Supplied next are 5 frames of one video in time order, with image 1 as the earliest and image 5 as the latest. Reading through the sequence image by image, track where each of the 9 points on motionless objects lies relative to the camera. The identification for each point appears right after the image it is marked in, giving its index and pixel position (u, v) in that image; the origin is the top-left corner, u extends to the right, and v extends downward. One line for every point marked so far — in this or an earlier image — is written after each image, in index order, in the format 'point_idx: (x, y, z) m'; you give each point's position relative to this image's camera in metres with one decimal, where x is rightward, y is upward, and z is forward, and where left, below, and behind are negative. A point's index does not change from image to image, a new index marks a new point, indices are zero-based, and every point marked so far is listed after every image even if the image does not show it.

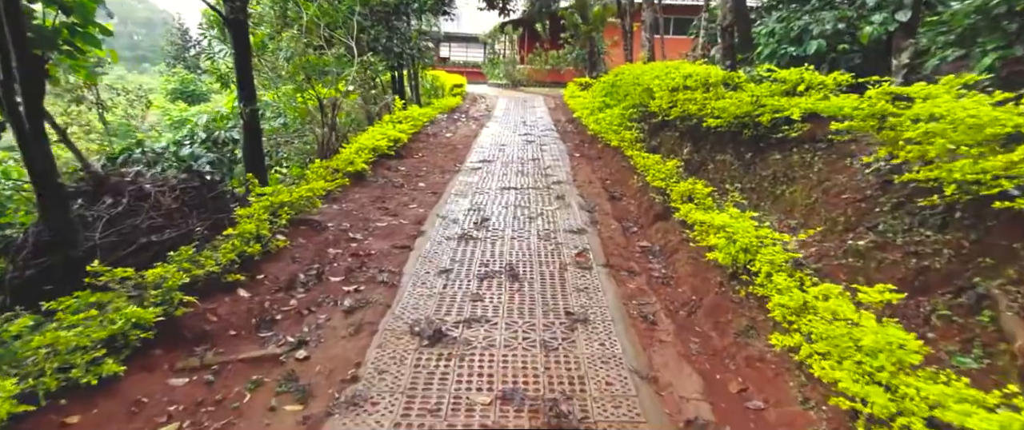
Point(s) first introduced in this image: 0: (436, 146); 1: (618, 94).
0: (-1.1, +0.9, +7.2) m
1: (+1.5, +1.7, +7.2) m
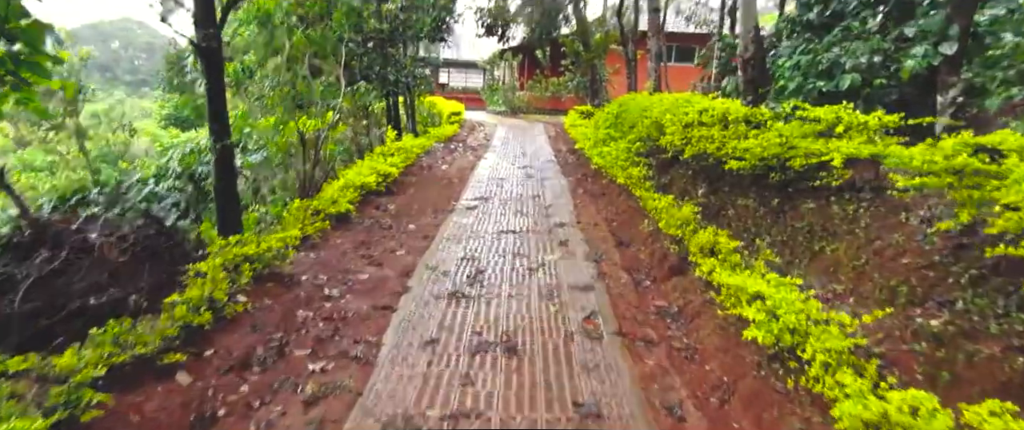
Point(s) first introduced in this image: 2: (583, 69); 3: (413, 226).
0: (-1.1, +0.4, +6.7) m
1: (+1.5, +1.2, +6.8) m
2: (+1.8, +3.7, +12.8) m
3: (-0.9, -0.1, +4.9) m
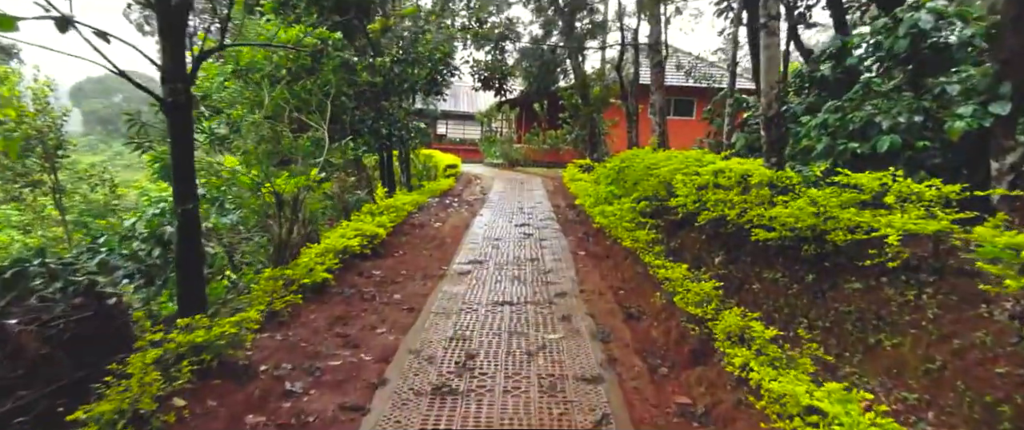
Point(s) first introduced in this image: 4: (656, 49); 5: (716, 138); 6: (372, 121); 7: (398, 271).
0: (-1.1, -0.3, +6.3) m
1: (+1.4, +0.4, +6.5) m
2: (+1.7, +2.3, +12.7) m
3: (-1.0, -0.7, +4.4) m
4: (+2.0, +2.3, +7.1) m
5: (+2.9, +1.1, +7.1) m
6: (-2.2, +1.5, +8.0) m
7: (-1.1, -0.5, +5.1) m
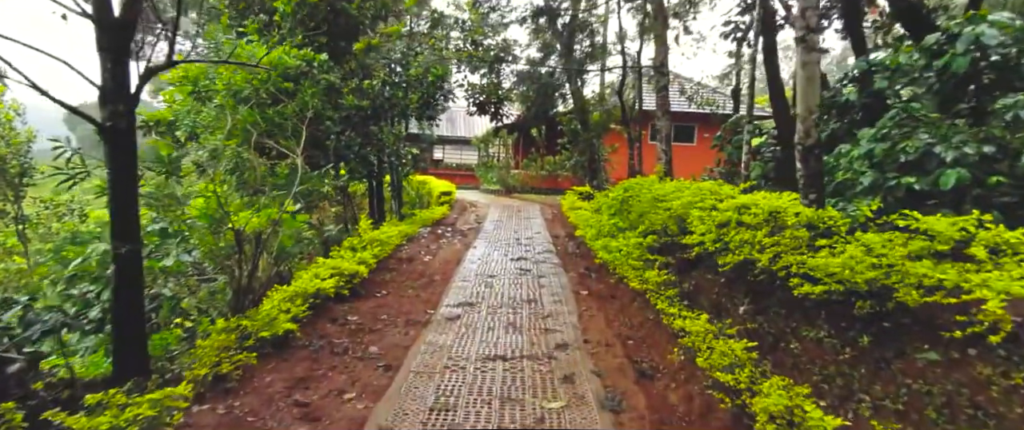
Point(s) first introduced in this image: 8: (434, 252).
0: (-1.2, -0.7, +5.7) m
1: (+1.4, 0.0, +6.0) m
2: (+1.6, +1.6, +12.3) m
3: (-1.0, -1.0, +3.8) m
4: (+1.9, +1.9, +6.7) m
5: (+2.8, +0.6, +6.7) m
6: (-2.2, +1.0, +7.5) m
7: (-1.2, -0.9, +4.5) m
8: (-1.1, -0.5, +7.5) m
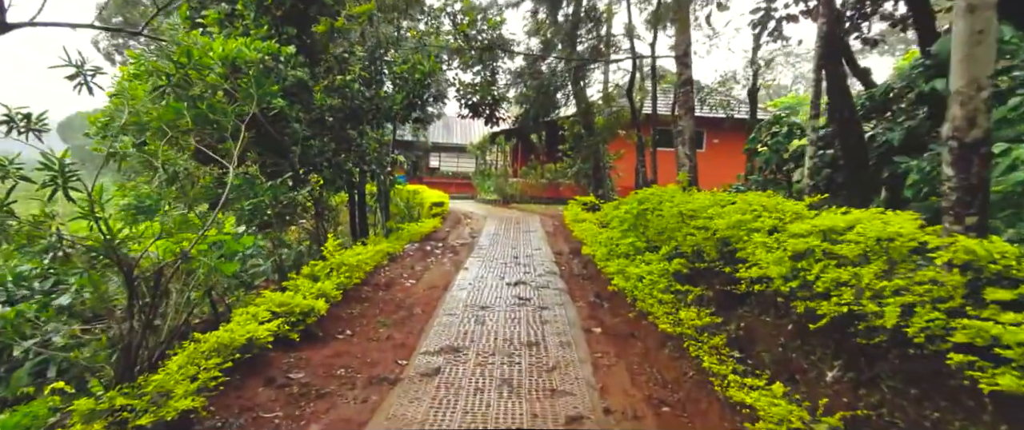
0: (-1.2, -0.9, +4.7) m
1: (+1.4, -0.2, +4.9) m
2: (+1.6, +1.3, +11.3) m
3: (-1.0, -1.1, +2.8) m
4: (+1.9, +1.7, +5.7) m
5: (+2.8, +0.5, +5.6) m
6: (-2.3, +0.8, +6.5) m
7: (-1.2, -1.0, +3.4) m
8: (-1.2, -0.7, +6.5) m
